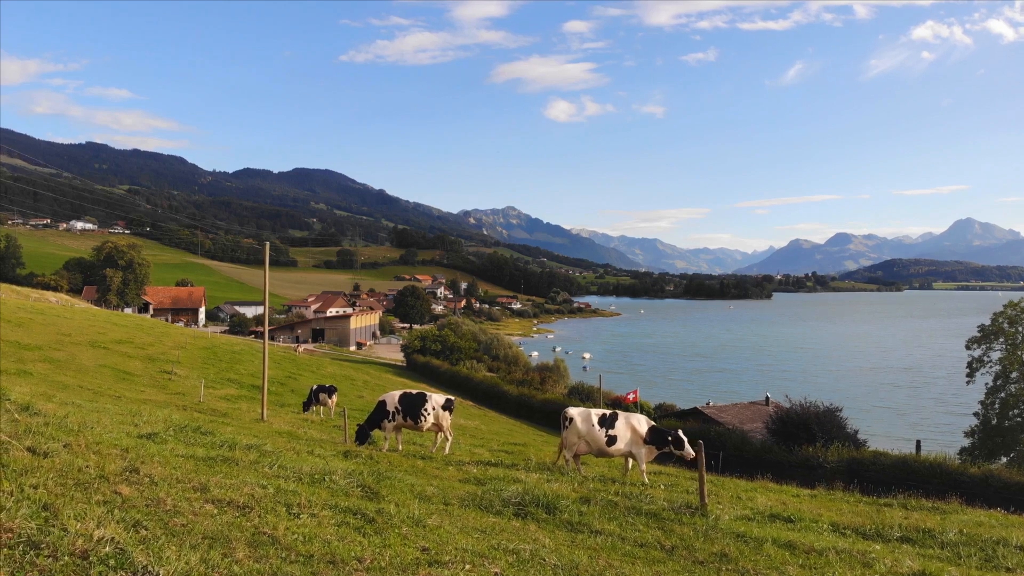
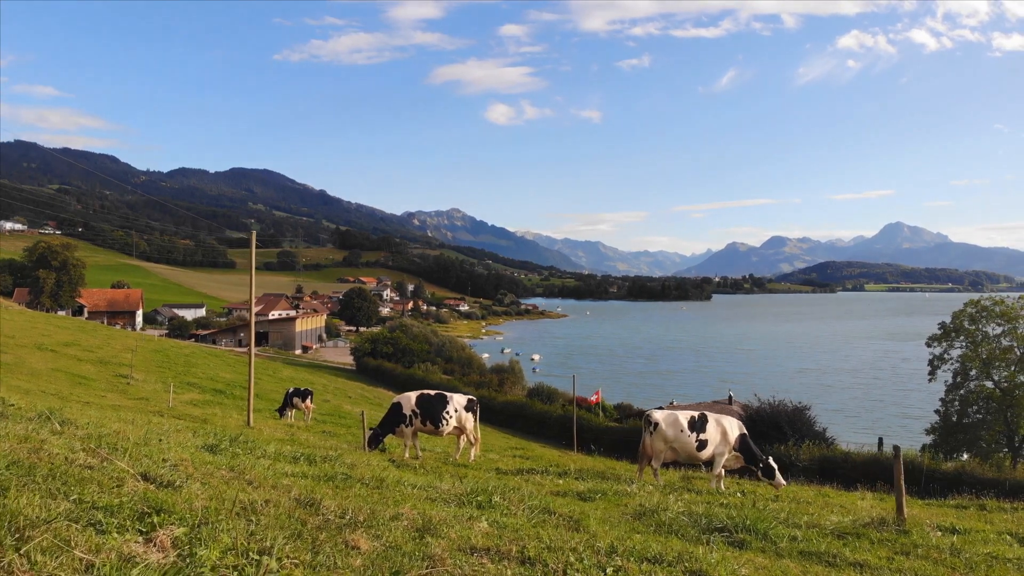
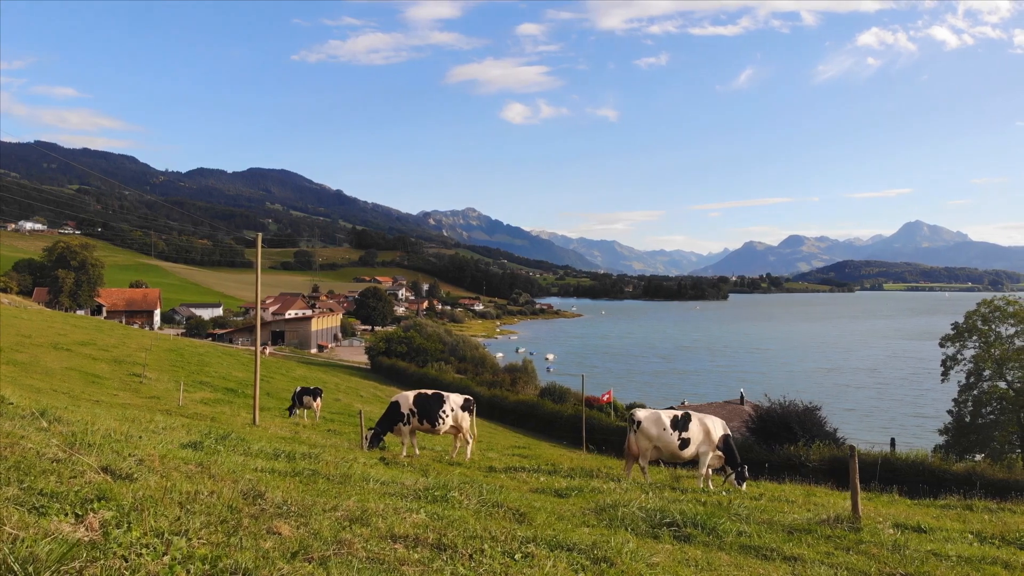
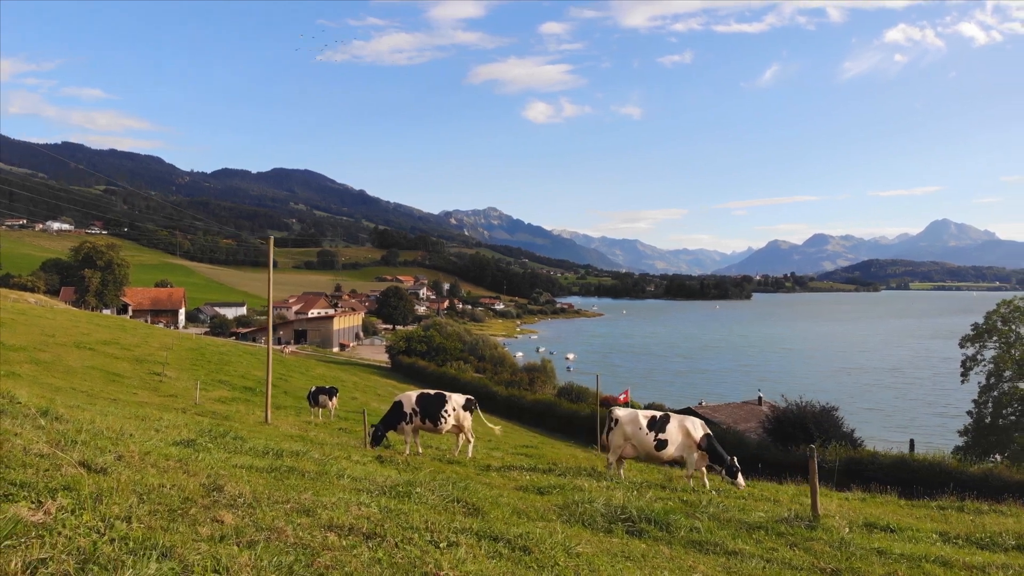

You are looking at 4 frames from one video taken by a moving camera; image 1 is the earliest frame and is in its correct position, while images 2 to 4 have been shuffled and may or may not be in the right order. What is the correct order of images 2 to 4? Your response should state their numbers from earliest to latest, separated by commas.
4, 3, 2
